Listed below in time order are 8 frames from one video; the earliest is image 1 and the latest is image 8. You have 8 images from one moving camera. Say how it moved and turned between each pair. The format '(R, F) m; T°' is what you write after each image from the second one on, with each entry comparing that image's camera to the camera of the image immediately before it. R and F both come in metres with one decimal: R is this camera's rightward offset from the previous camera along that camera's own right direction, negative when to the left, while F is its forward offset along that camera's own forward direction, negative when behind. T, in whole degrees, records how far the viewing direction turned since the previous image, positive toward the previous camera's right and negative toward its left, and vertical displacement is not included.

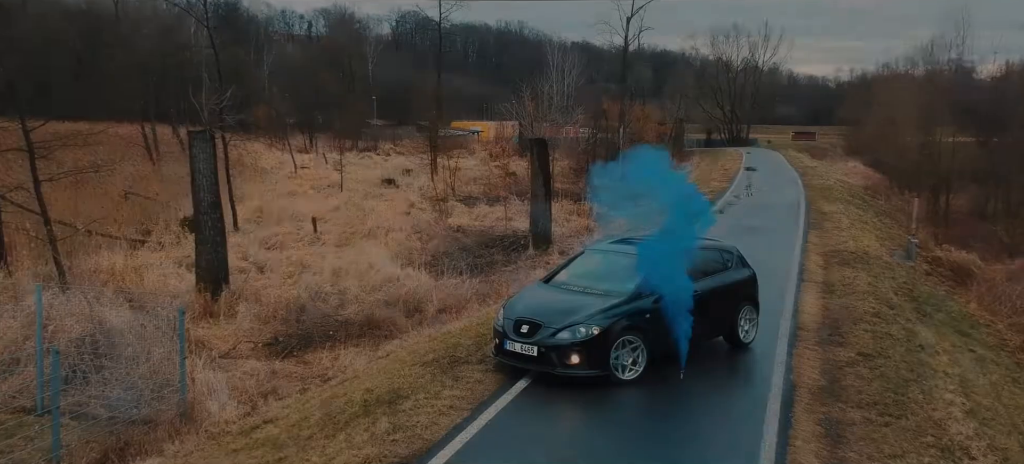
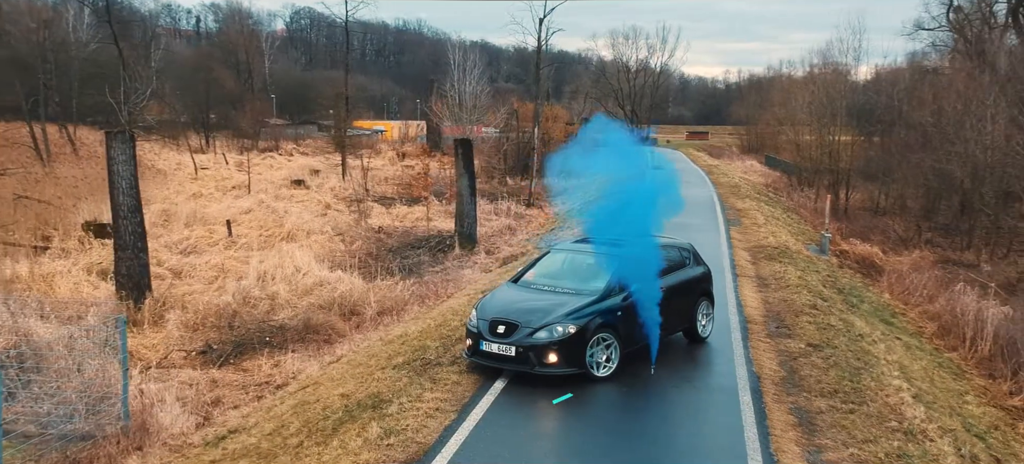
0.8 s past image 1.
(-0.3, +0.1) m; +5°
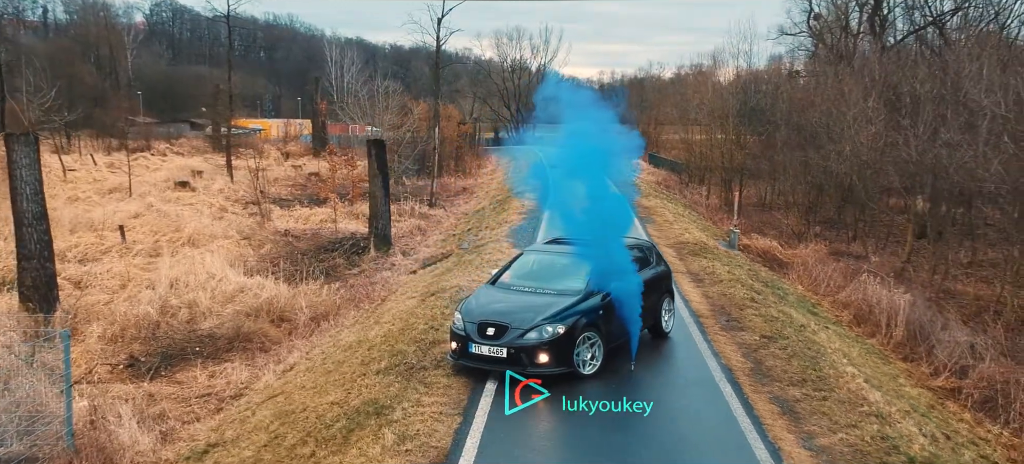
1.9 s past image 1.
(-0.5, 0.0) m; +6°
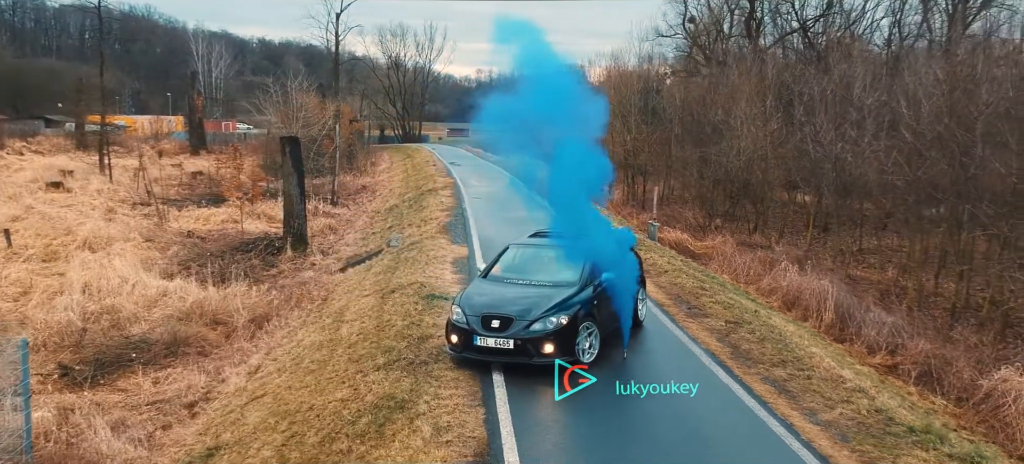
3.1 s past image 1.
(-0.6, 0.0) m; +5°
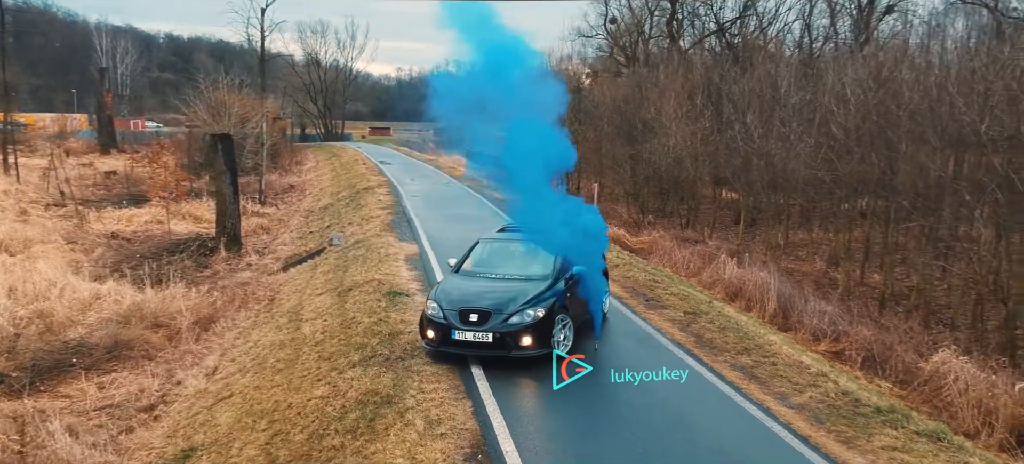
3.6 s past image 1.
(-0.2, 0.0) m; +4°
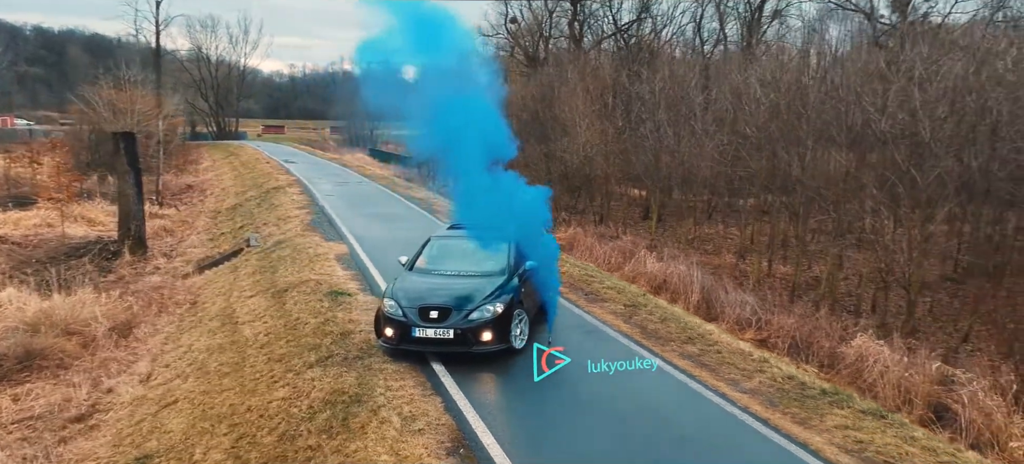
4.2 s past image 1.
(-0.3, -0.1) m; +6°
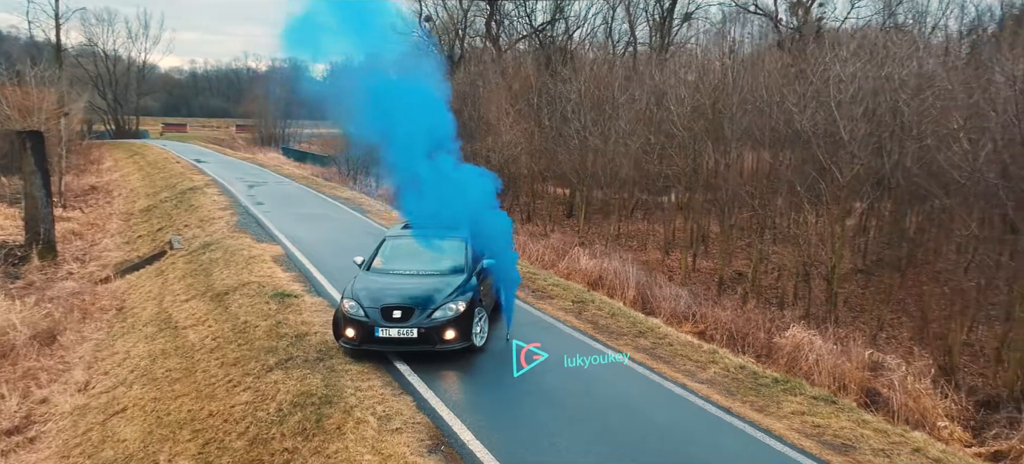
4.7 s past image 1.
(-0.2, -0.1) m; +5°
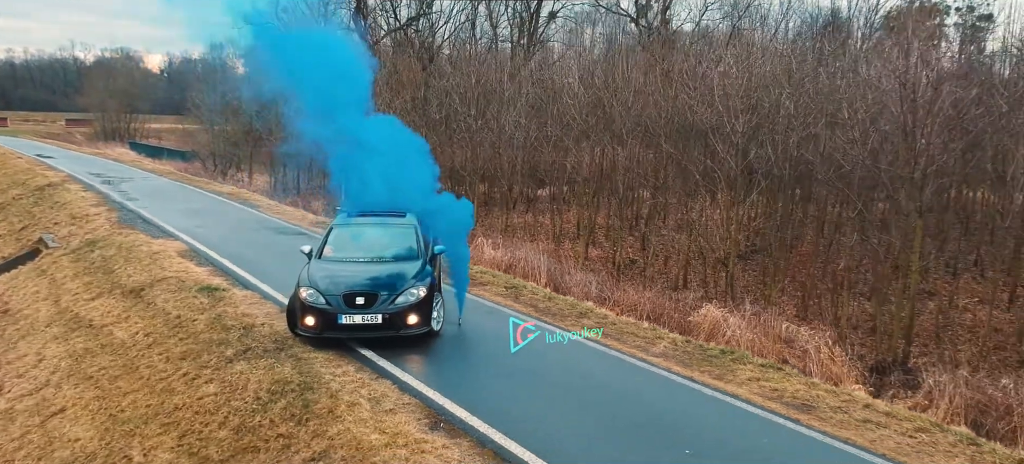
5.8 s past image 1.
(-0.5, -0.2) m; +7°
